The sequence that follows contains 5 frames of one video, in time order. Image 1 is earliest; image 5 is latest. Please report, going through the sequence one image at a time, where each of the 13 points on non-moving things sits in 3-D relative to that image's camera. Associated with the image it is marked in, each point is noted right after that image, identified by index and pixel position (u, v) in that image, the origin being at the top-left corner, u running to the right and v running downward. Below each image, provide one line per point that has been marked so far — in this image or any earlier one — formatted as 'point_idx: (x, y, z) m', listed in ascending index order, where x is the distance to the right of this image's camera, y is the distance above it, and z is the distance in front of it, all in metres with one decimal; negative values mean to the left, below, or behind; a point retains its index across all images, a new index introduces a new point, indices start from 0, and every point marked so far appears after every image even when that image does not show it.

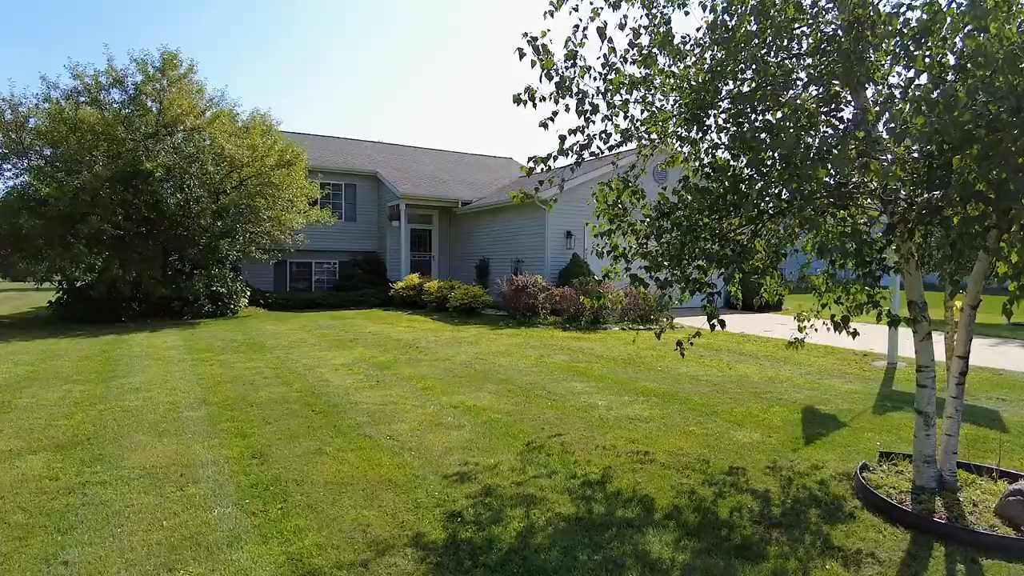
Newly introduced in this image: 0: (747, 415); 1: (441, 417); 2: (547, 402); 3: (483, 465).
0: (+1.9, -1.0, +6.2) m
1: (-0.5, -1.0, +5.8) m
2: (+0.3, -1.0, +6.4) m
3: (-0.2, -1.1, +4.6) m
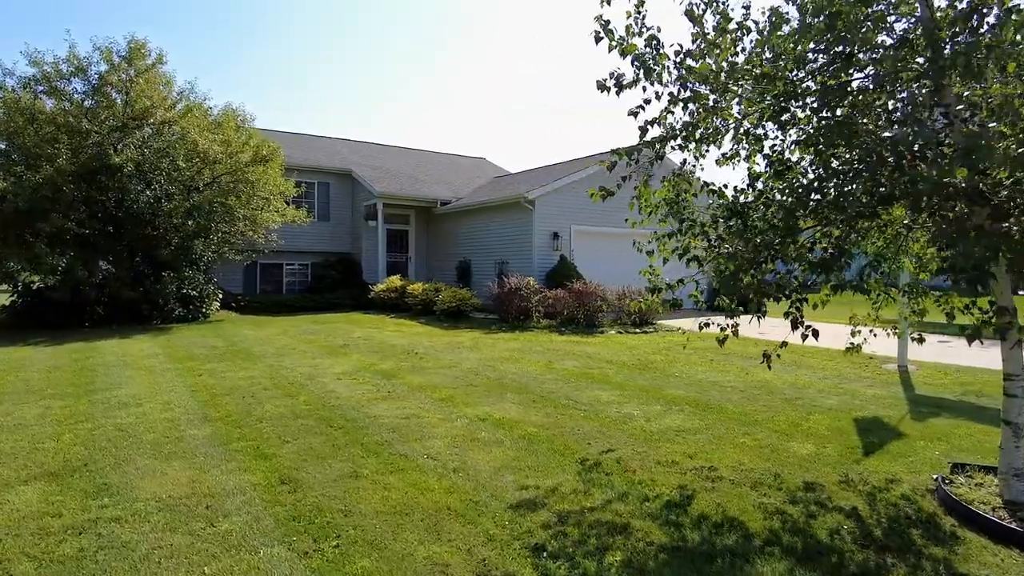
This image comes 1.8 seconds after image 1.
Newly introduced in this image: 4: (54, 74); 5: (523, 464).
0: (+2.2, -1.1, +5.9) m
1: (-0.3, -1.0, +5.3) m
2: (+0.5, -1.0, +5.9) m
3: (+0.2, -1.1, +4.1) m
4: (-7.7, +3.6, +12.7) m
5: (+0.1, -1.1, +4.6) m
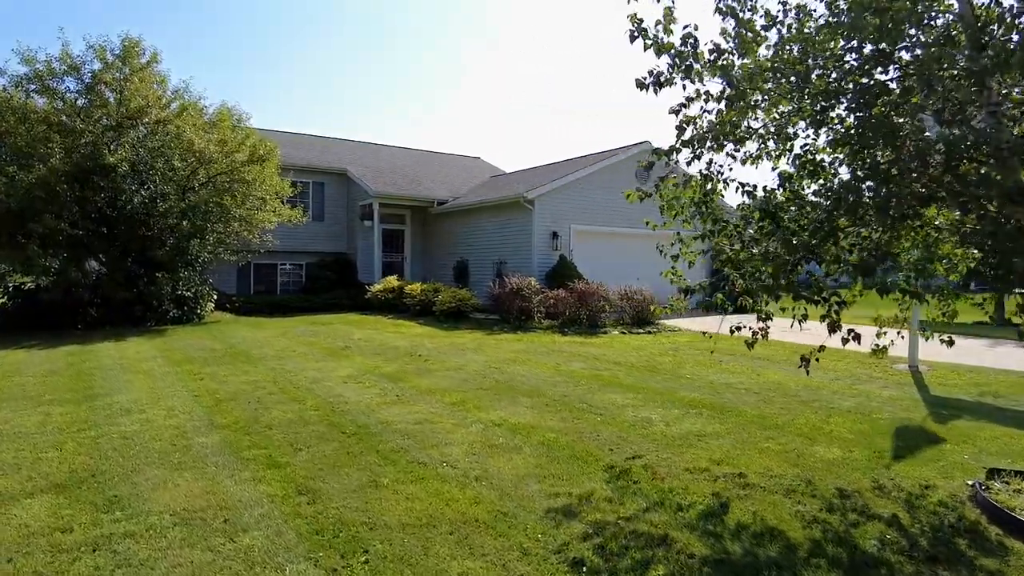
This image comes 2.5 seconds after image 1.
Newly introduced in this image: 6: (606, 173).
0: (+2.3, -1.1, +5.8) m
1: (-0.1, -1.0, +5.1) m
2: (+0.6, -1.0, +5.8) m
3: (+0.3, -1.1, +4.0) m
4: (-7.7, +3.5, +12.4) m
5: (+0.2, -1.1, +4.4) m
6: (+1.9, +2.4, +15.7) m
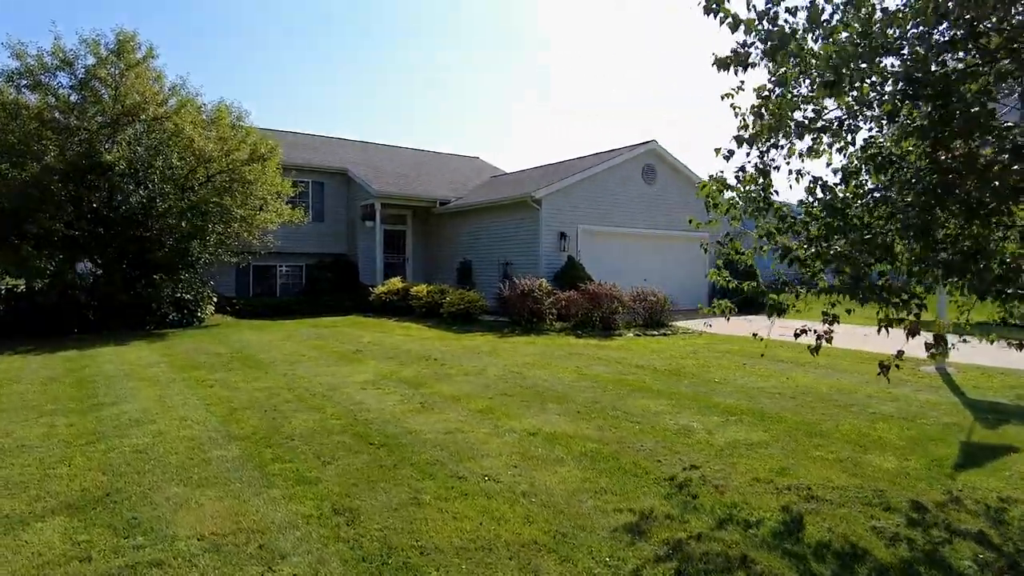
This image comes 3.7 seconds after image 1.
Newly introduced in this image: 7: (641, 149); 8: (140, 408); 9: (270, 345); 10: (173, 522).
0: (+2.5, -1.1, +5.5) m
1: (+0.1, -1.0, +4.8) m
2: (+0.9, -1.0, +5.5) m
3: (+0.6, -1.1, +3.7) m
4: (-7.5, +3.5, +12.0) m
5: (+0.5, -1.1, +4.1) m
6: (+2.0, +2.4, +15.4) m
7: (+2.6, +2.9, +15.6) m
8: (-2.9, -0.9, +5.8) m
9: (-3.1, -0.7, +9.5) m
10: (-1.6, -1.1, +3.5) m
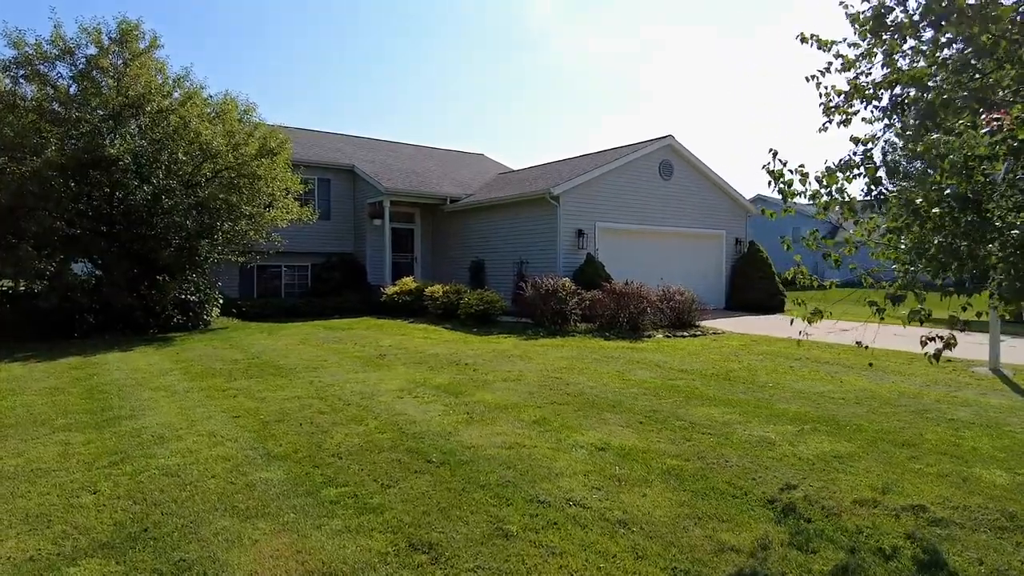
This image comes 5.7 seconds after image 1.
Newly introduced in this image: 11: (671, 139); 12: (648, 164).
0: (+2.9, -1.1, +5.0) m
1: (+0.5, -1.0, +4.4) m
2: (+1.3, -1.0, +5.0) m
3: (+1.0, -1.1, +3.2) m
4: (-7.2, +3.5, +11.4) m
5: (+0.9, -1.1, +3.6) m
6: (+2.3, +2.4, +15.0) m
7: (+2.9, +2.9, +15.2) m
8: (-2.5, -0.9, +5.3) m
9: (-2.7, -0.7, +9.0) m
10: (-1.1, -1.1, +3.0) m
11: (+3.2, +3.0, +15.3) m
12: (+2.7, +2.5, +15.3) m
